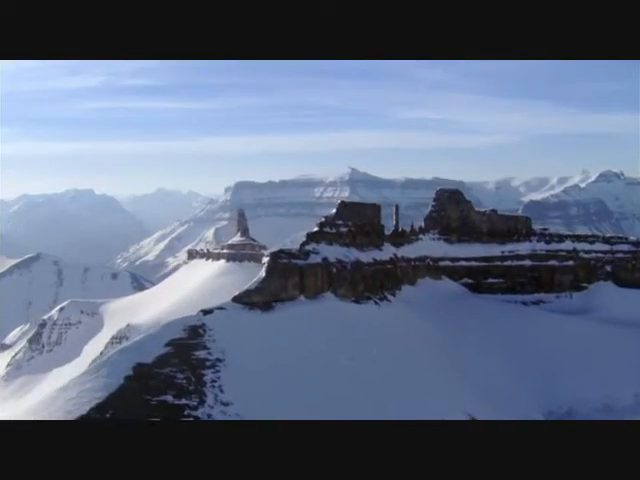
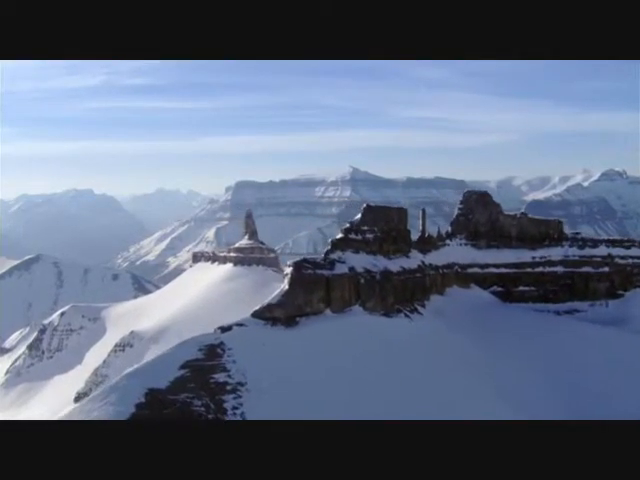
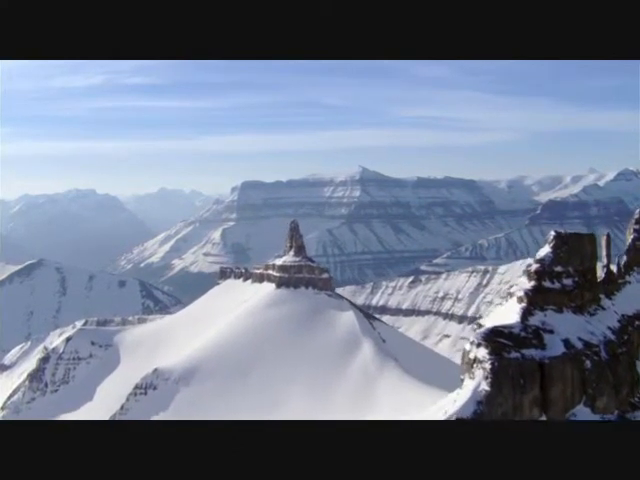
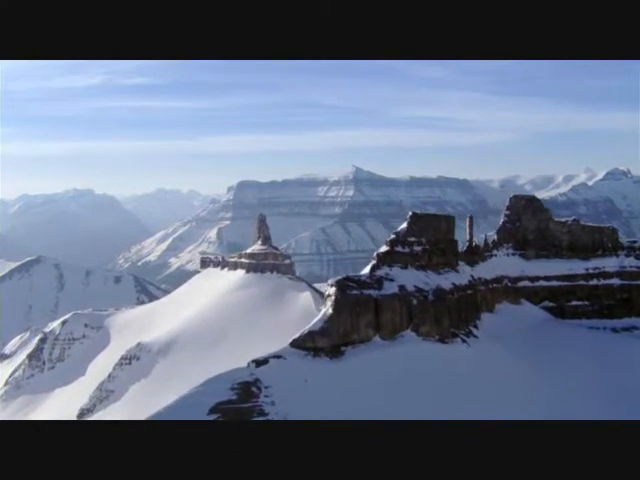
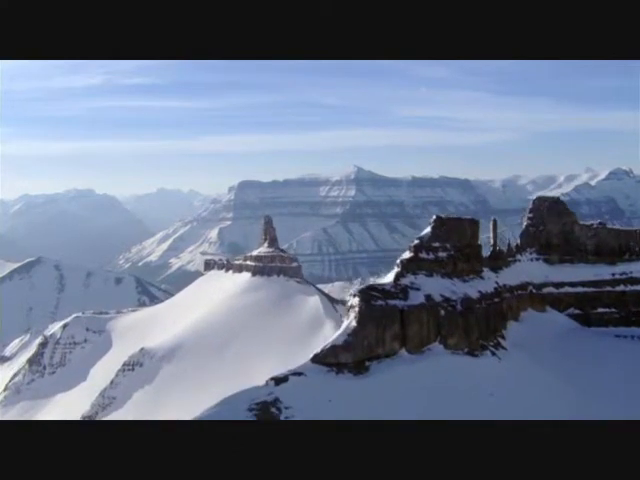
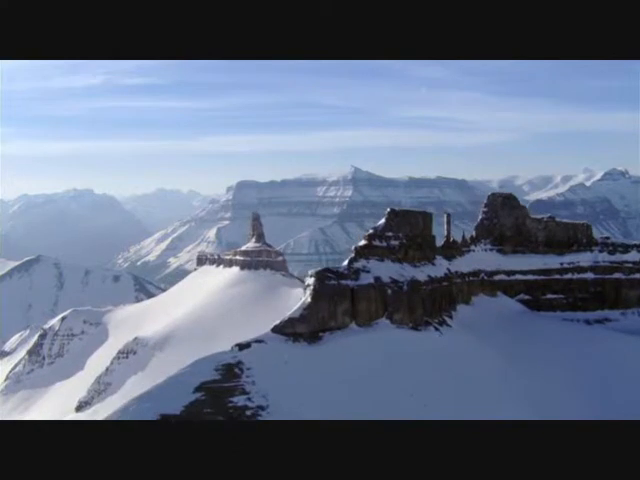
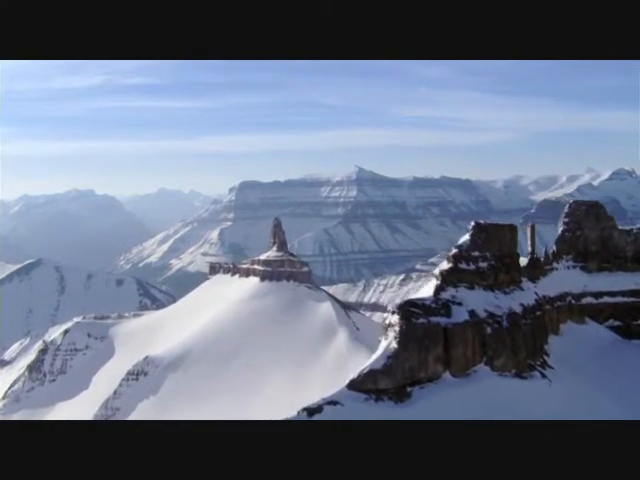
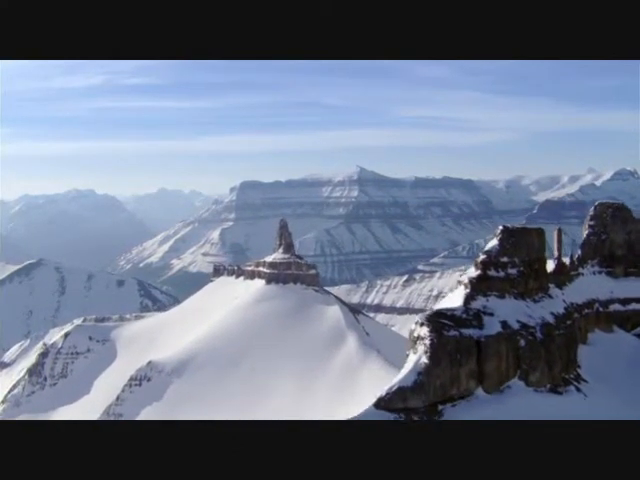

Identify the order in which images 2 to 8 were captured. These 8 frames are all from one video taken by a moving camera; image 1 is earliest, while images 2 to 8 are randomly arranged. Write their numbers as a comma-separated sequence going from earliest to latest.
2, 6, 4, 5, 7, 8, 3
